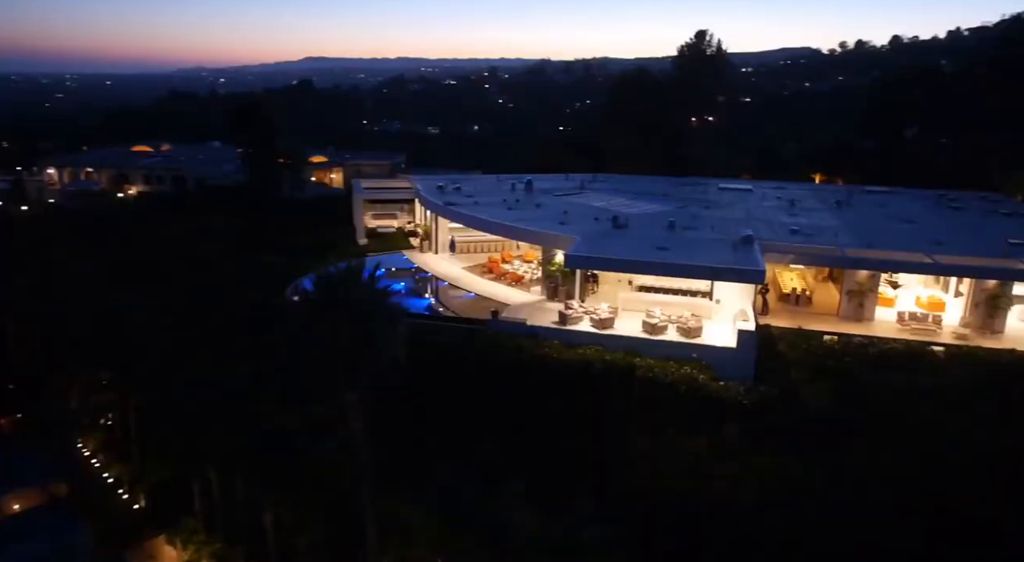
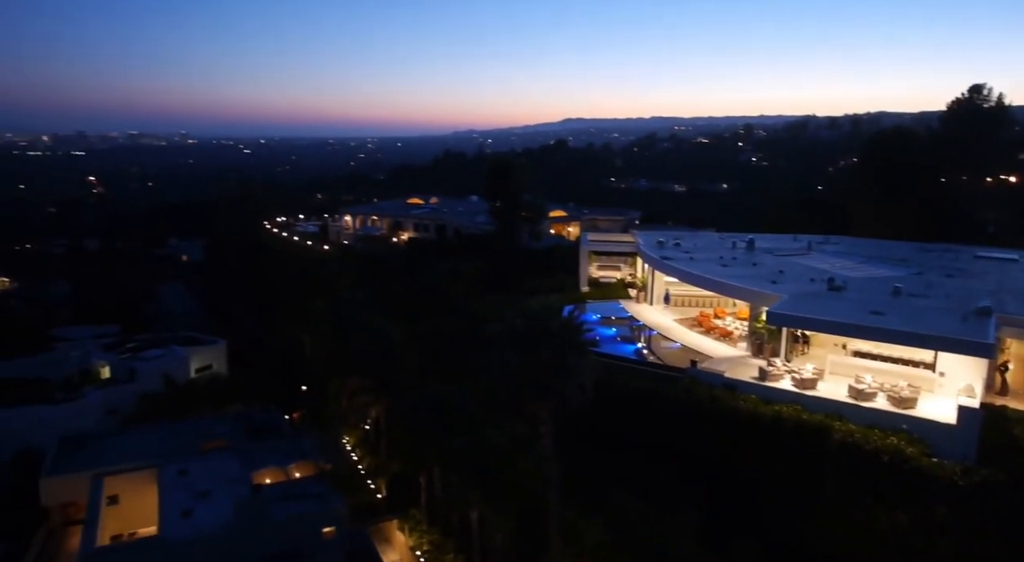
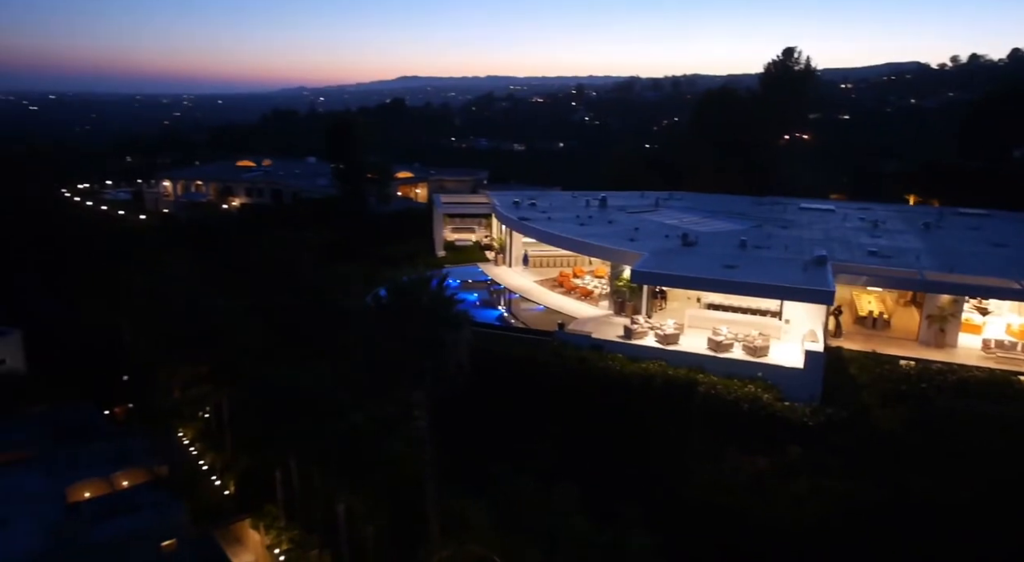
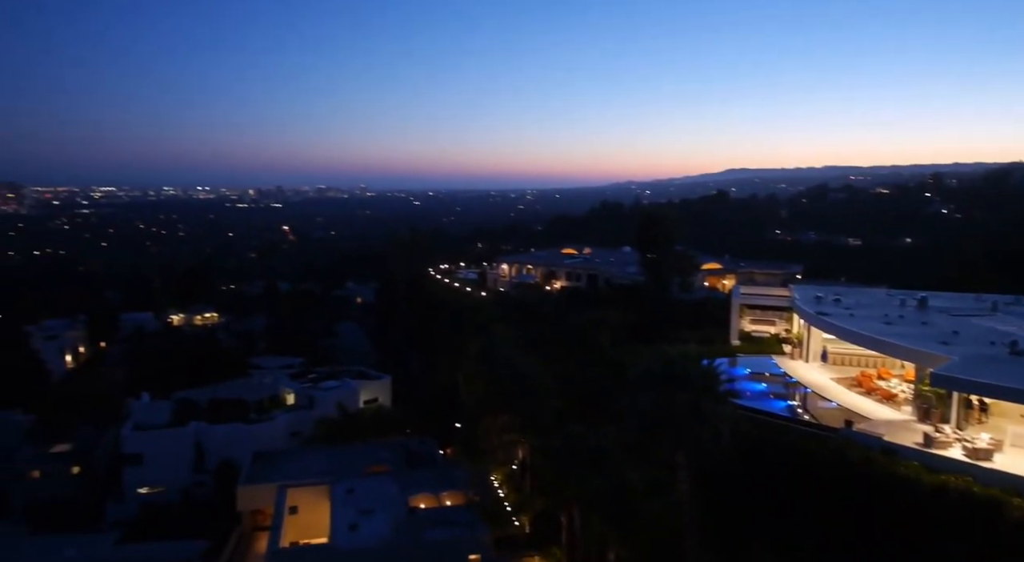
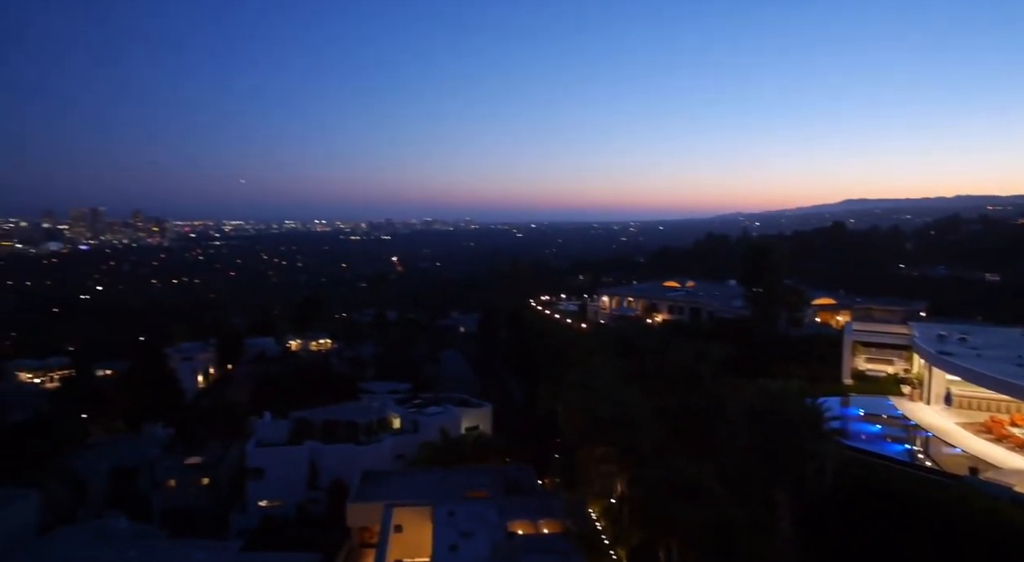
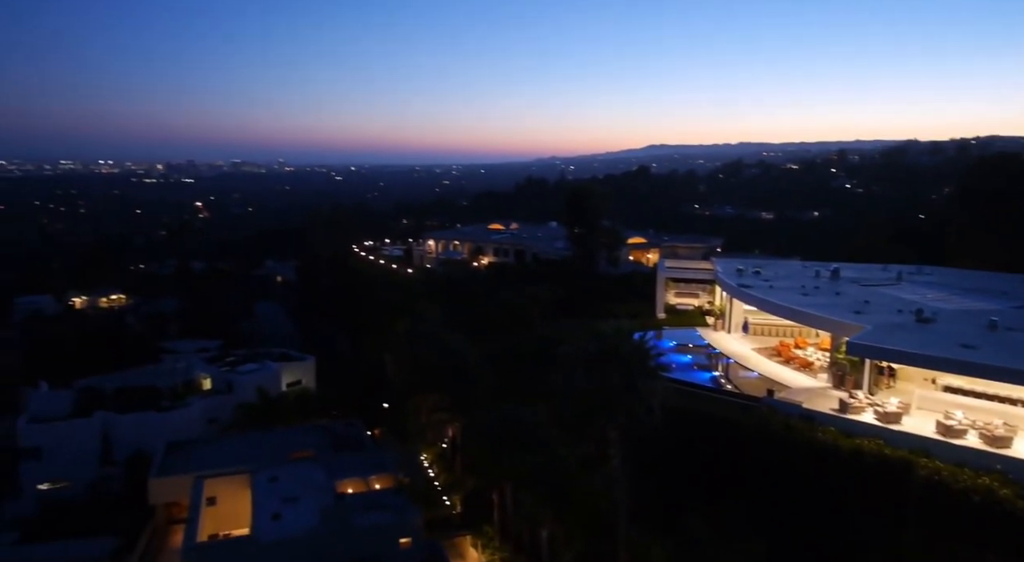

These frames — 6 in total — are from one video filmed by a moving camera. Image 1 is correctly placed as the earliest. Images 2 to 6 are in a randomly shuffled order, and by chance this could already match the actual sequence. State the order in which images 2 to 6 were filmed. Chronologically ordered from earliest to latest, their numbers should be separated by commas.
3, 2, 6, 4, 5
